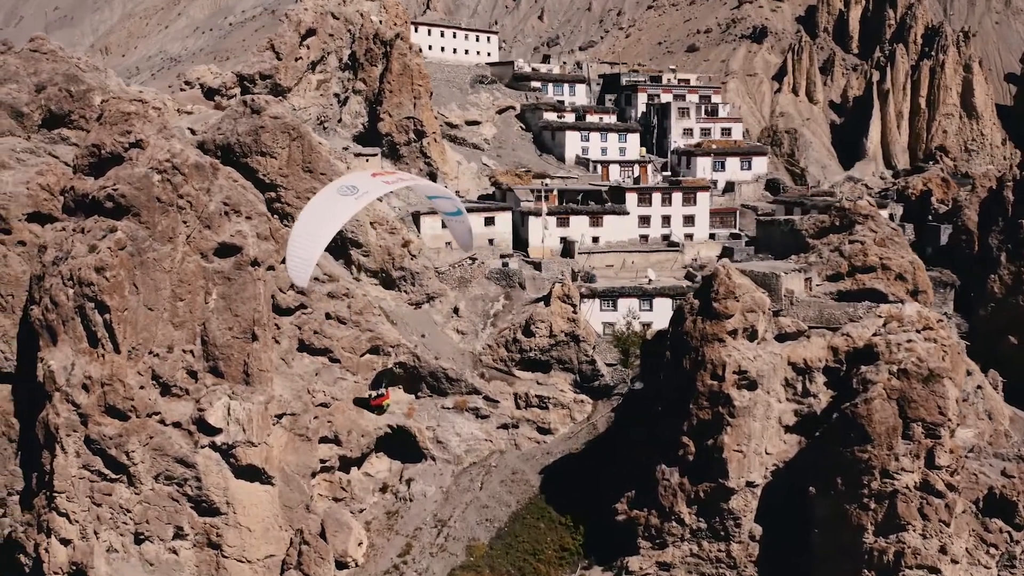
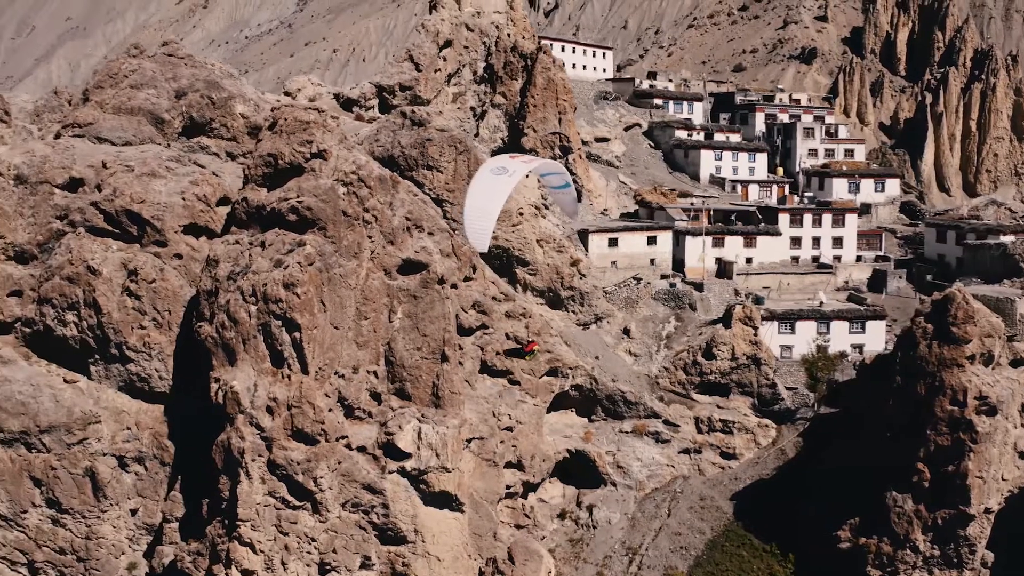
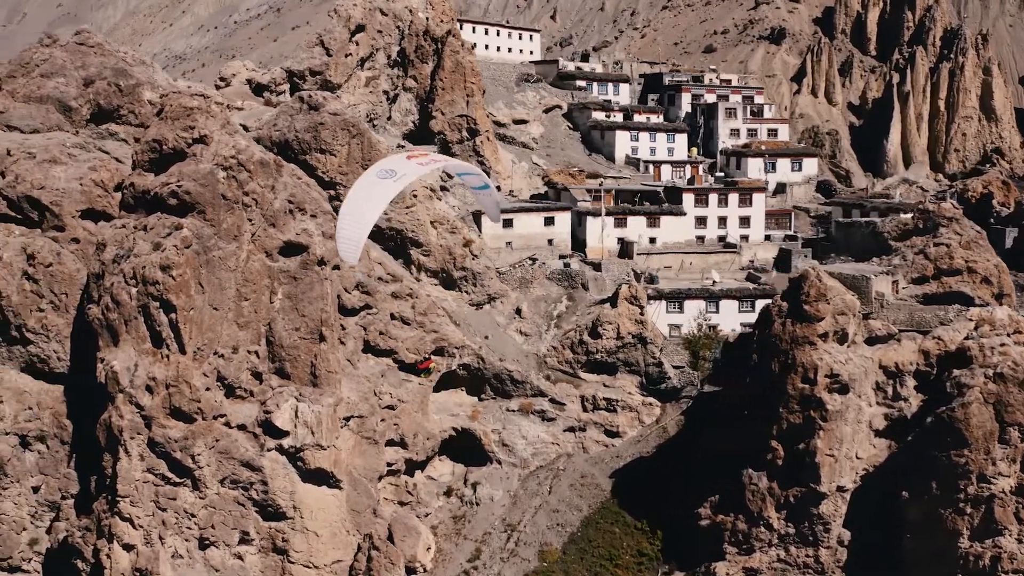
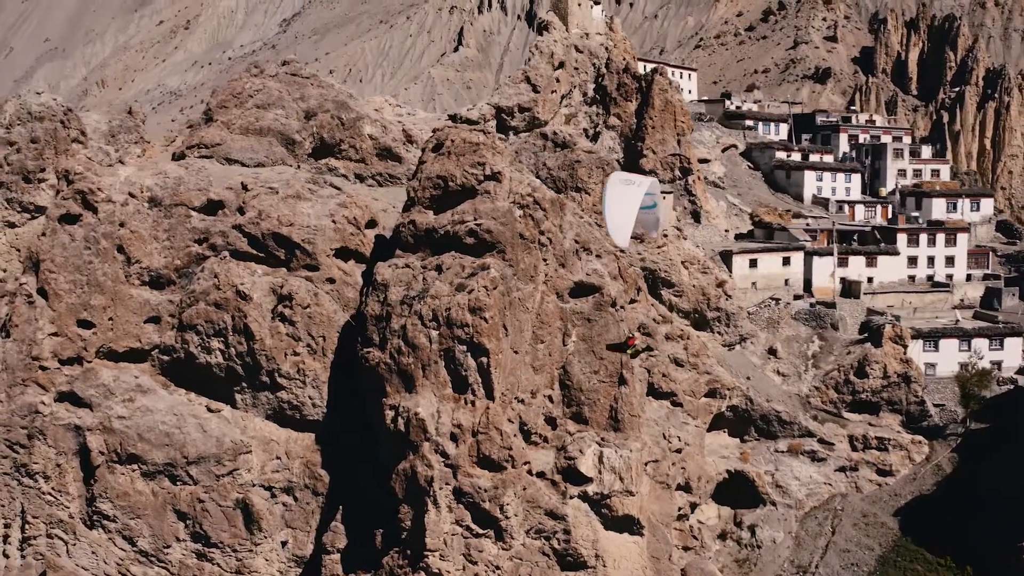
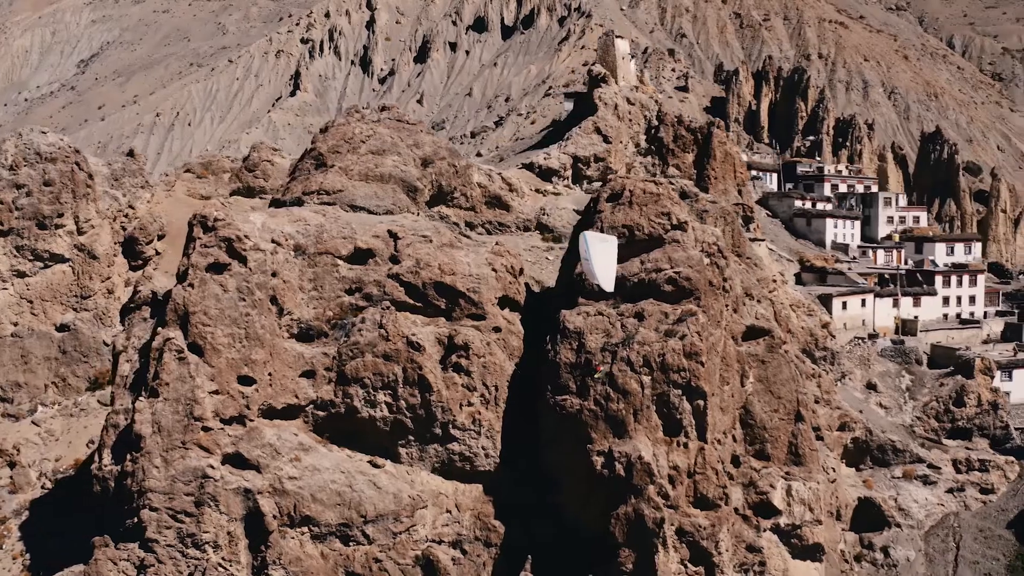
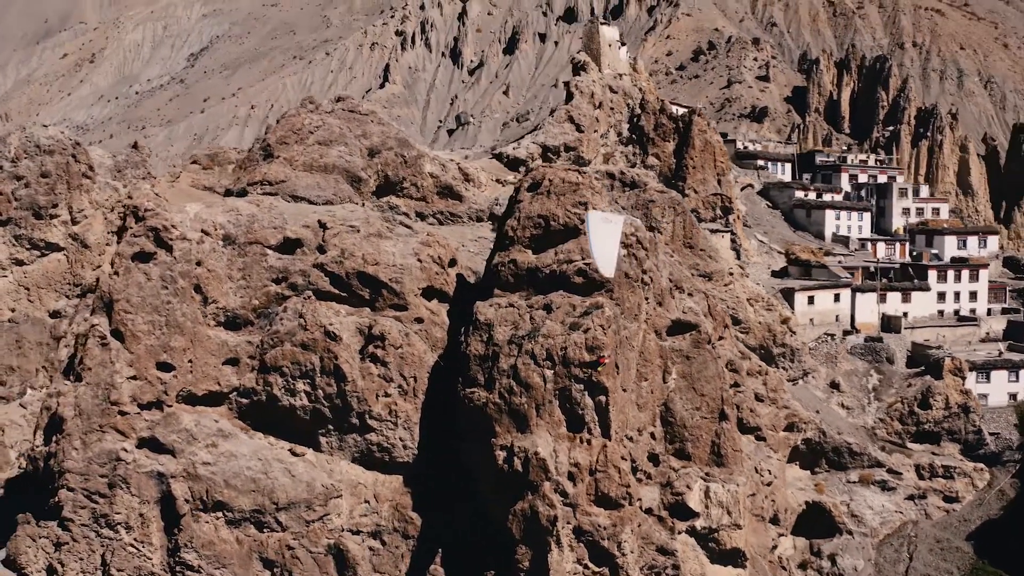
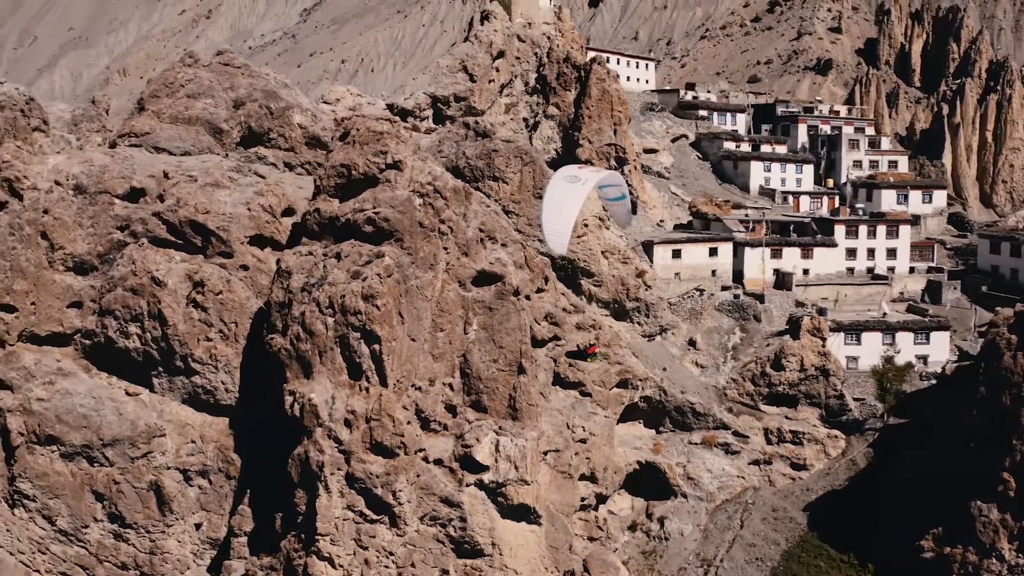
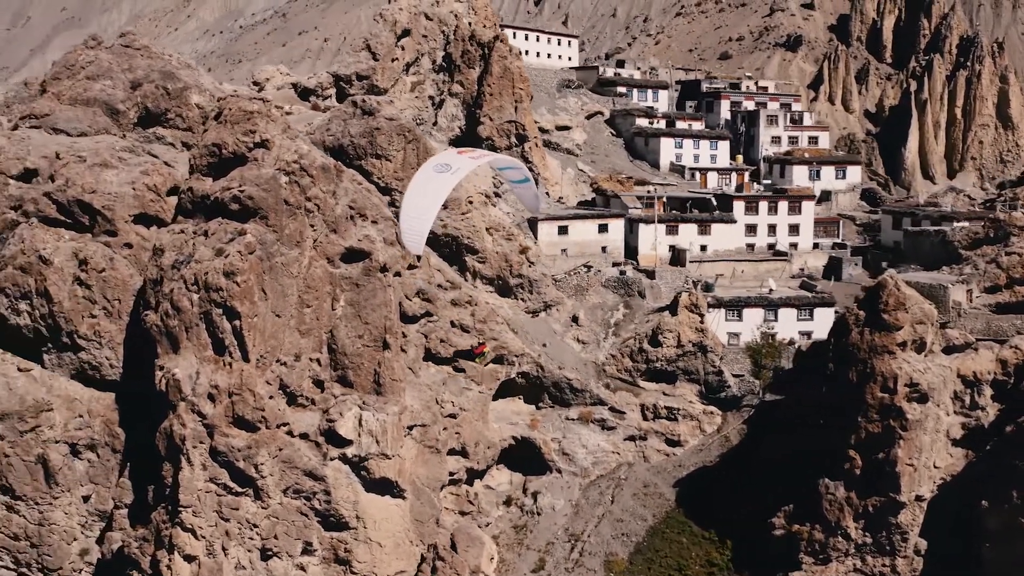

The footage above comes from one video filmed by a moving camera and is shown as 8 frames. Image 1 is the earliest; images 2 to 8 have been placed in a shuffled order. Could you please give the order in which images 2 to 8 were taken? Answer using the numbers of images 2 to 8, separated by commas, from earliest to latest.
3, 8, 2, 7, 4, 6, 5
